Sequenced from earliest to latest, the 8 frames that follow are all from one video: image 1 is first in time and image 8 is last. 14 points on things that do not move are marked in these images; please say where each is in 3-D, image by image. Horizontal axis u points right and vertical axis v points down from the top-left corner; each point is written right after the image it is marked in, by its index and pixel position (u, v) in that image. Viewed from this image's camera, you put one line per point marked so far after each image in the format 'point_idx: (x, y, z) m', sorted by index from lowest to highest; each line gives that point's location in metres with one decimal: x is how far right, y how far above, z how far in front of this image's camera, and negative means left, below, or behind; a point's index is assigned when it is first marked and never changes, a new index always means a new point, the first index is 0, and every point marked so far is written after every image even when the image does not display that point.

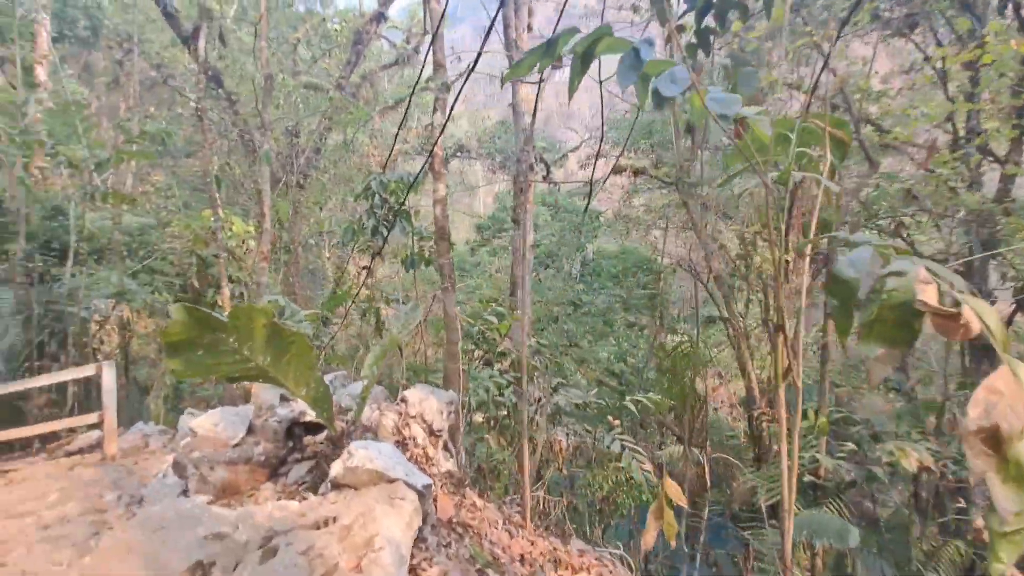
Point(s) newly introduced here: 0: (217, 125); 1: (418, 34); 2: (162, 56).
0: (-4.4, +2.4, +7.1) m
1: (-1.9, +5.0, +9.6) m
2: (-6.6, +4.4, +9.1) m
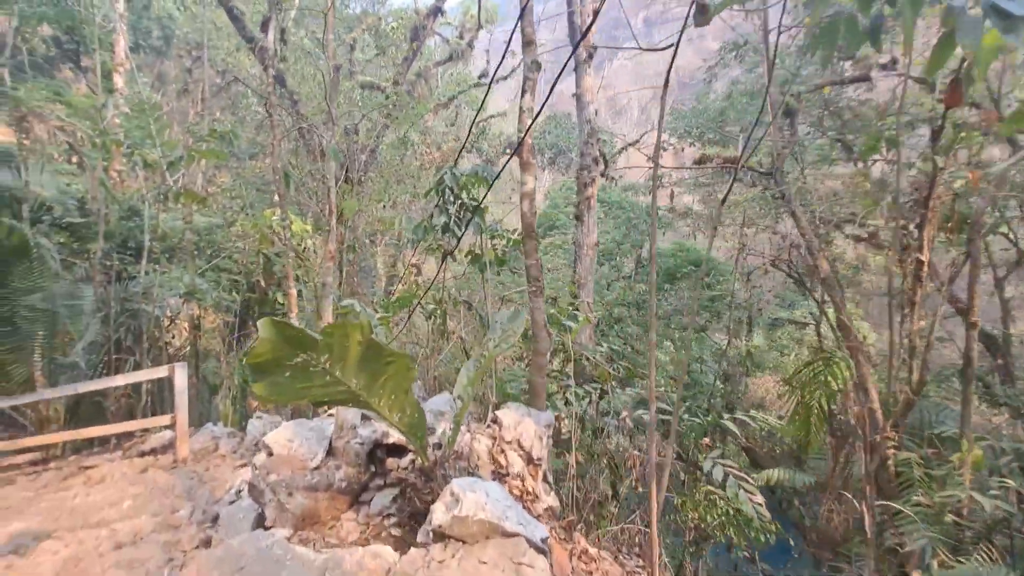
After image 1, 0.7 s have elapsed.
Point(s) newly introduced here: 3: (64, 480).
0: (-3.5, +2.4, +7.2) m
1: (-0.8, +5.1, +9.4) m
2: (-5.6, +4.4, +9.4) m
3: (-3.5, -1.6, +3.7) m
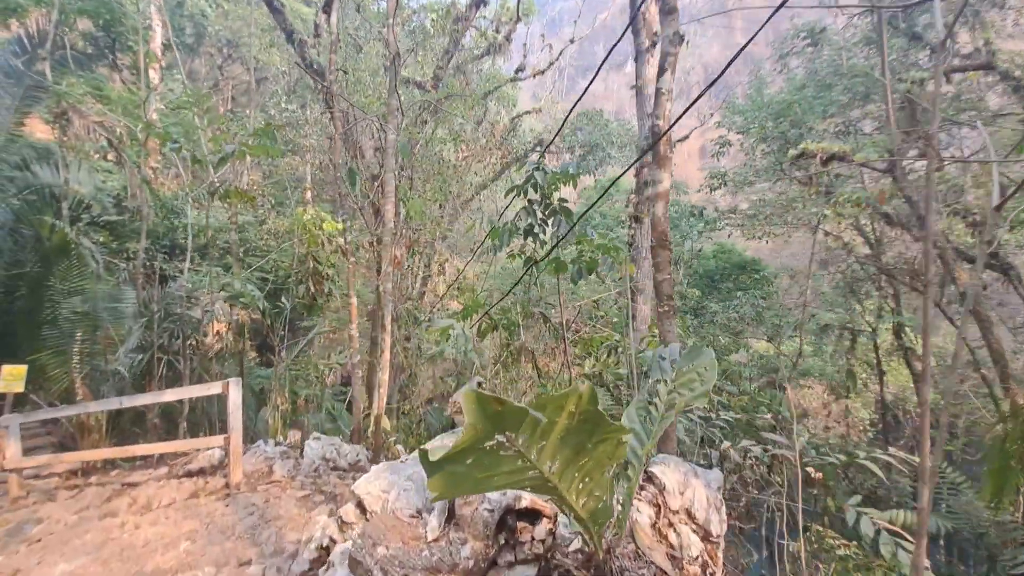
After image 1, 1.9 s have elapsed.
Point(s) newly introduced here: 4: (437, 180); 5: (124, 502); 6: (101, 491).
0: (-2.9, +2.4, +7.0) m
1: (-0.1, +5.0, +9.1) m
2: (-4.8, +4.4, +9.2) m
3: (-3.0, -1.6, +3.5) m
4: (-1.1, +1.6, +7.2) m
5: (-2.9, -1.6, +3.5) m
6: (-3.2, -1.6, +3.7) m
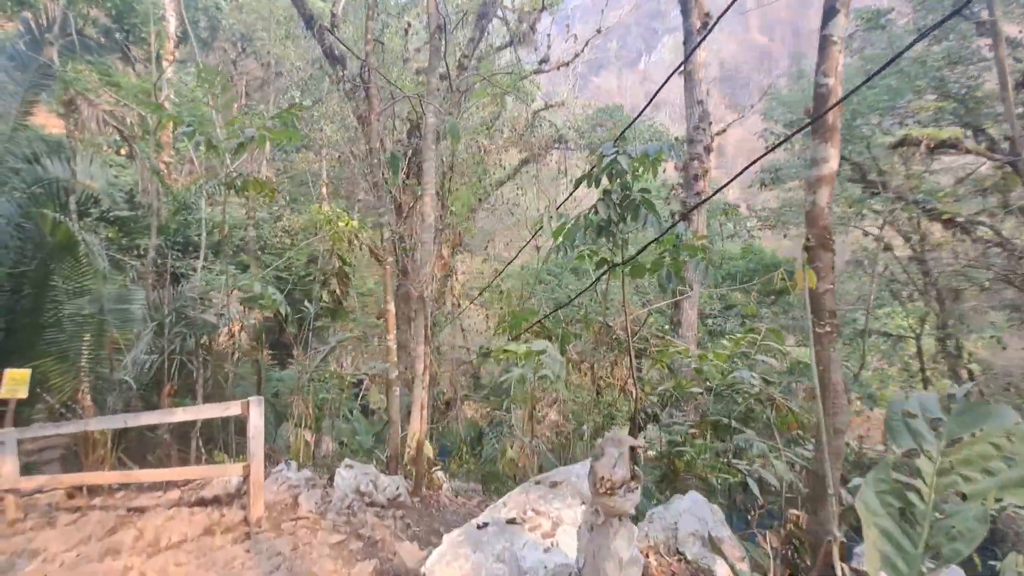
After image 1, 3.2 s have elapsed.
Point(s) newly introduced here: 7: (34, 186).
0: (-2.5, +2.4, +6.7) m
1: (+0.4, +5.0, +8.7) m
2: (-4.4, +4.5, +8.9) m
3: (-2.7, -1.6, +3.2) m
4: (-0.7, +1.6, +6.8) m
5: (-2.6, -1.6, +3.2) m
6: (-2.8, -1.6, +3.4) m
7: (-4.6, +1.0, +4.7) m
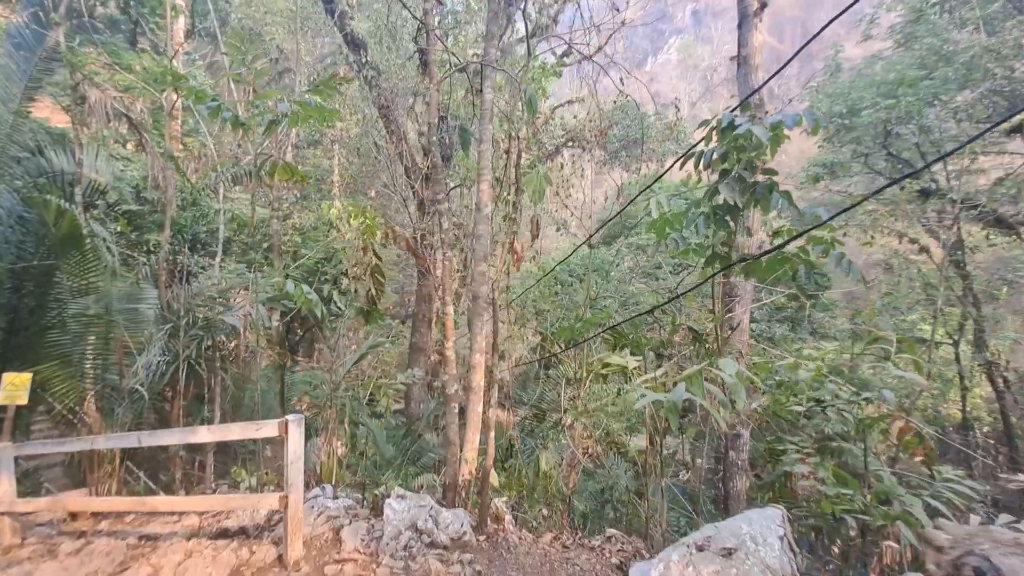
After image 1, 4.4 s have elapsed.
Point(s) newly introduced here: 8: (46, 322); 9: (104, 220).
0: (-2.1, +2.4, +6.4) m
1: (+0.8, +5.0, +8.4) m
2: (-4.0, +4.5, +8.6) m
3: (-2.4, -1.6, +2.9) m
4: (-0.3, +1.6, +6.5) m
5: (-2.2, -1.6, +2.9) m
6: (-2.5, -1.6, +3.0) m
7: (-4.3, +1.0, +4.4) m
8: (-3.6, -0.3, +3.8) m
9: (-4.3, +0.7, +5.0) m
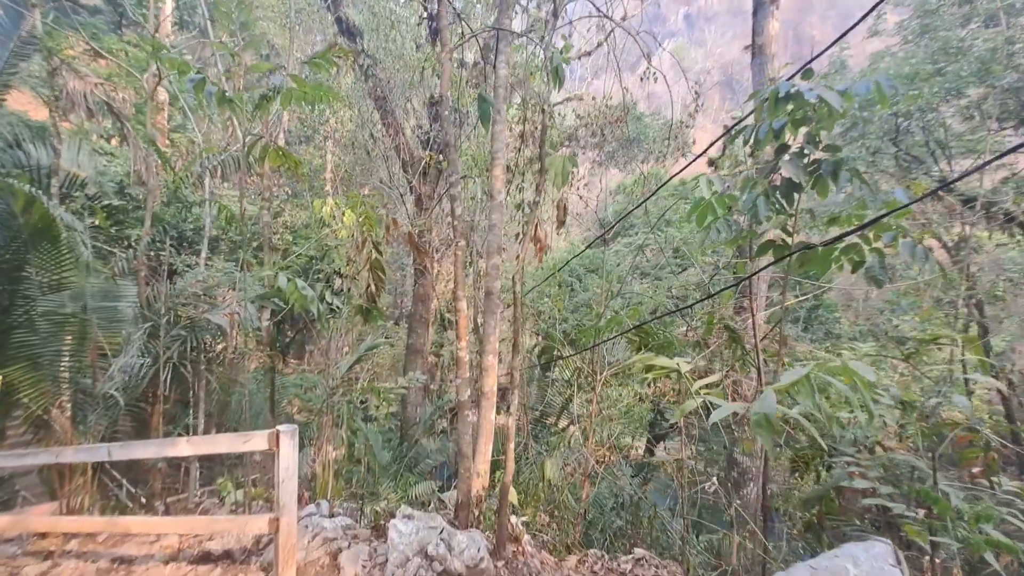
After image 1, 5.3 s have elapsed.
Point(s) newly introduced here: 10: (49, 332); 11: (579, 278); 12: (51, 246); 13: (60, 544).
0: (-2.1, +2.4, +6.1) m
1: (+0.8, +5.0, +8.2) m
2: (-4.0, +4.5, +8.4) m
3: (-2.3, -1.6, +2.6) m
4: (-0.3, +1.6, +6.2) m
5: (-2.2, -1.6, +2.6) m
6: (-2.5, -1.6, +2.7) m
7: (-4.3, +1.0, +4.1) m
8: (-3.6, -0.2, +3.5) m
9: (-4.2, +0.7, +4.7) m
10: (-3.4, -0.3, +3.5) m
11: (+1.0, +0.2, +7.4) m
12: (-3.3, +0.3, +3.5) m
13: (-2.8, -1.5, +3.0) m
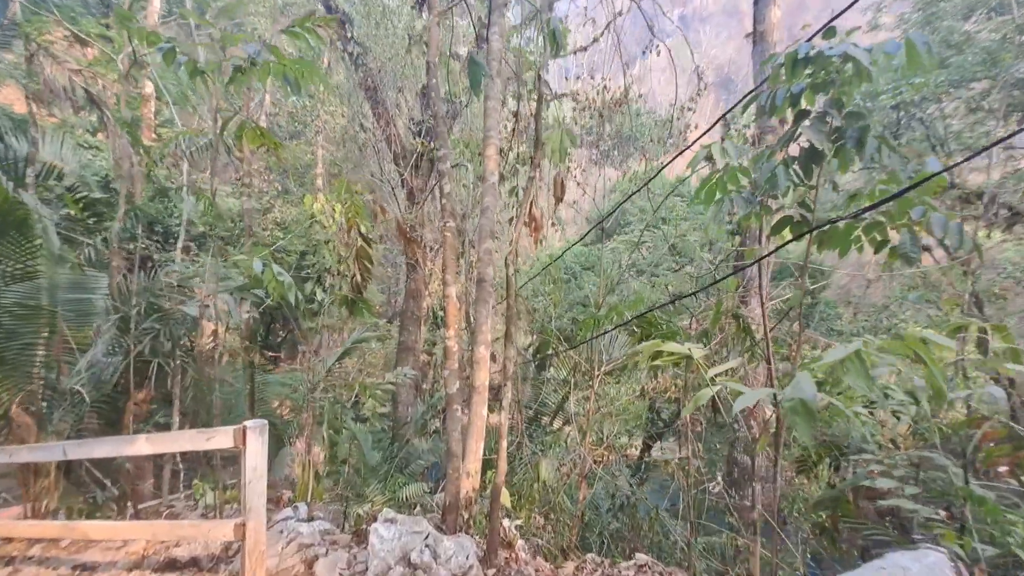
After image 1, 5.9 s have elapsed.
0: (-2.1, +2.5, +6.0) m
1: (+0.7, +5.0, +8.1) m
2: (-4.1, +4.5, +8.2) m
3: (-2.3, -1.5, +2.5) m
4: (-0.4, +1.6, +6.1) m
5: (-2.2, -1.5, +2.4) m
6: (-2.5, -1.5, +2.6) m
7: (-4.3, +1.1, +3.9) m
8: (-3.6, -0.2, +3.3) m
9: (-4.3, +0.8, +4.6) m
10: (-3.4, -0.3, +3.3) m
11: (+0.9, +0.2, +7.3) m
12: (-3.4, +0.4, +3.3) m
13: (-2.8, -1.5, +2.8) m
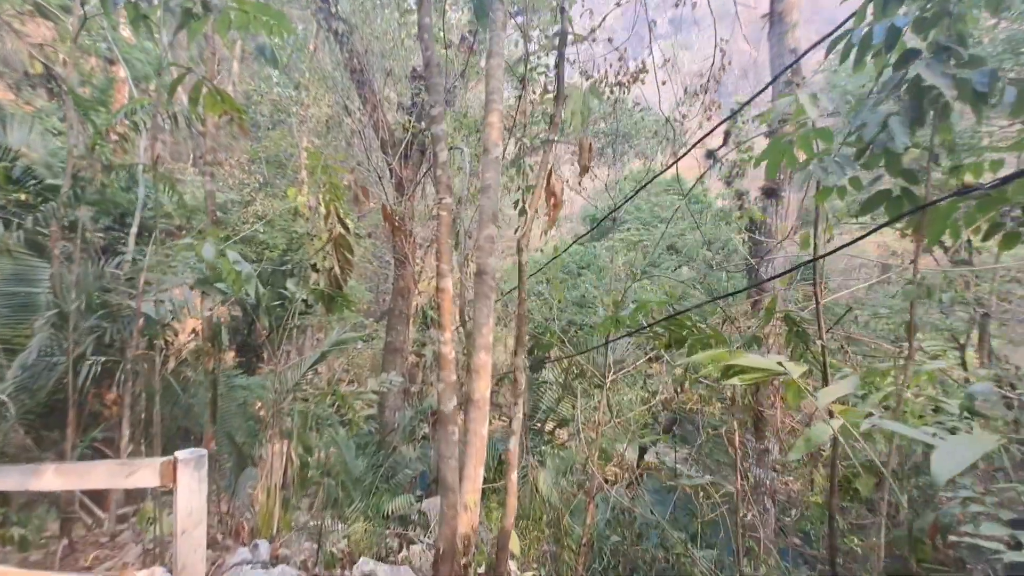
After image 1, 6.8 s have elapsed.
0: (-2.2, +2.5, +5.6) m
1: (+0.6, +5.0, +7.8) m
2: (-4.1, +4.6, +7.8) m
3: (-2.3, -1.5, +2.1) m
4: (-0.4, +1.6, +5.8) m
5: (-2.2, -1.5, +2.1) m
6: (-2.5, -1.5, +2.2) m
7: (-4.3, +1.2, +3.5) m
8: (-3.6, -0.1, +2.9) m
9: (-4.3, +0.8, +4.1) m
10: (-3.4, -0.2, +2.9) m
11: (+0.8, +0.2, +7.0) m
12: (-3.4, +0.4, +2.9) m
13: (-2.8, -1.4, +2.4) m
